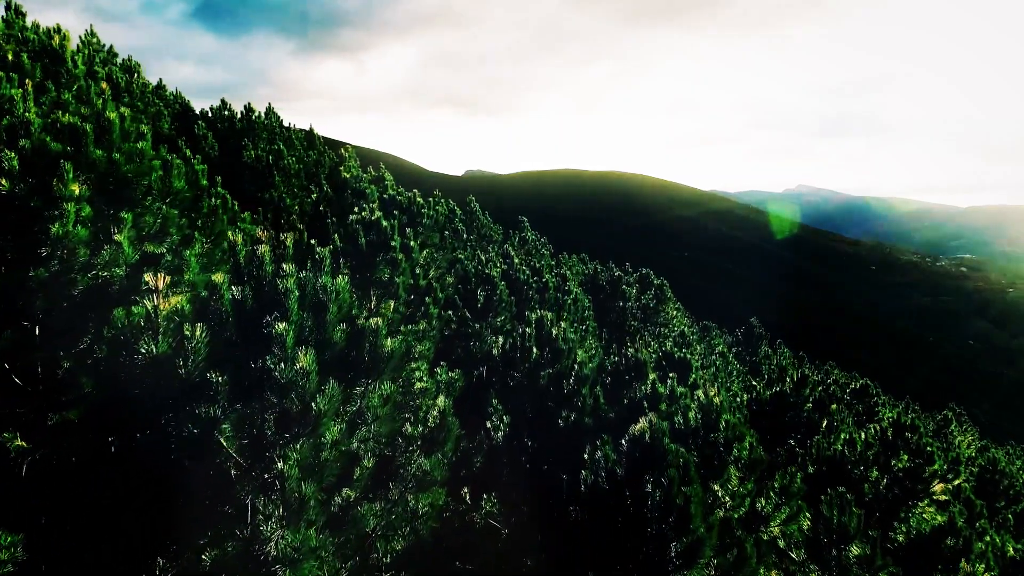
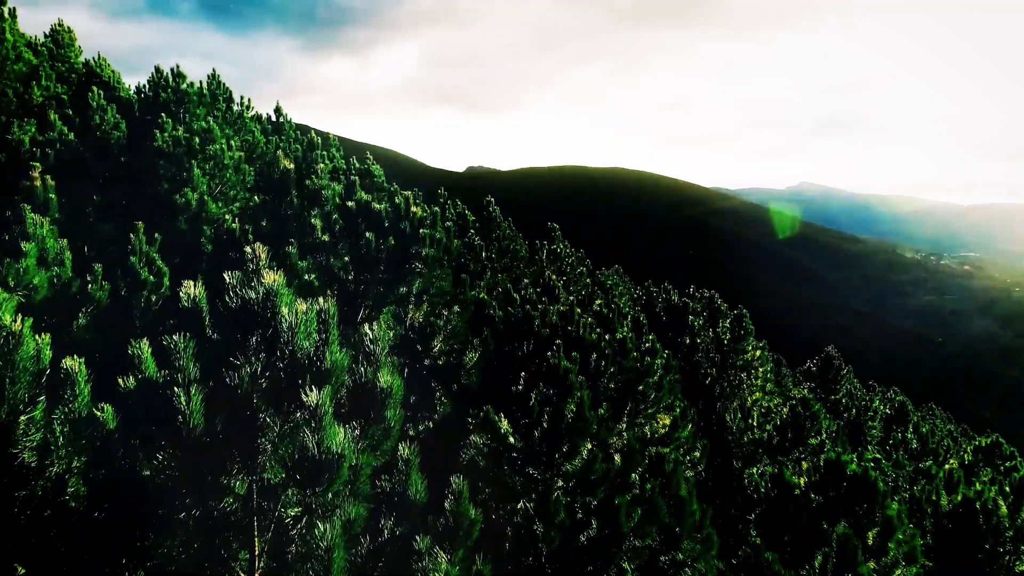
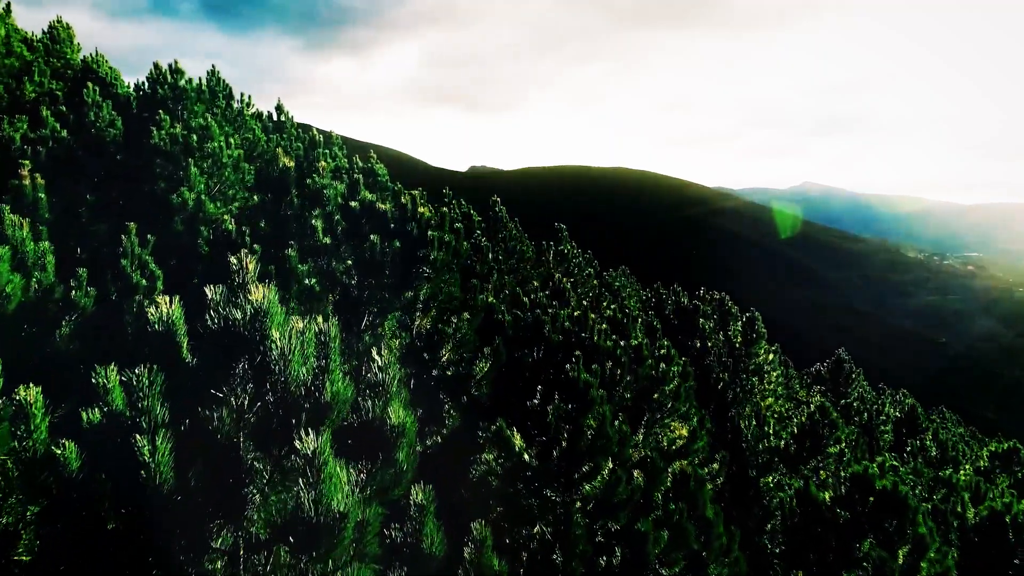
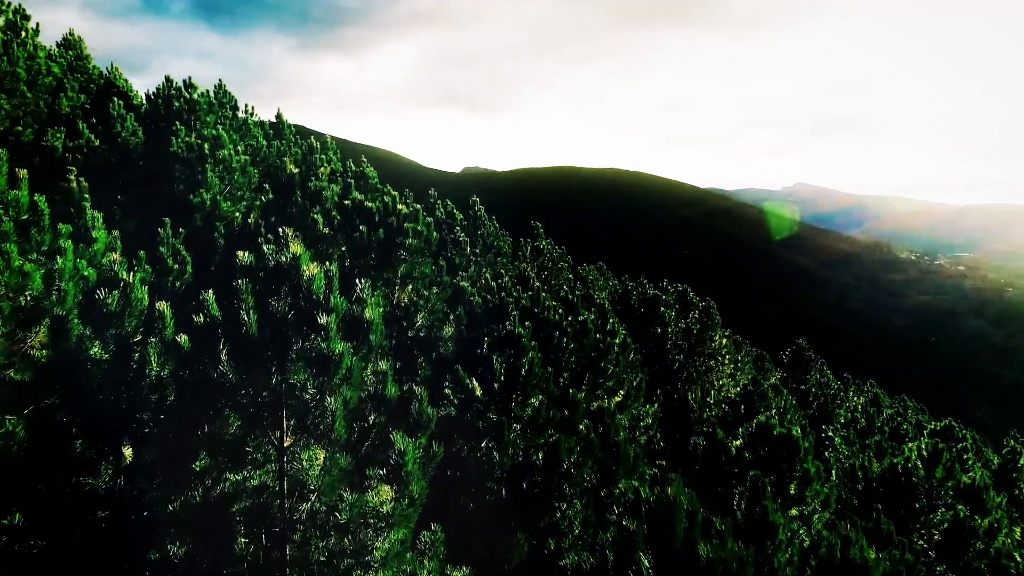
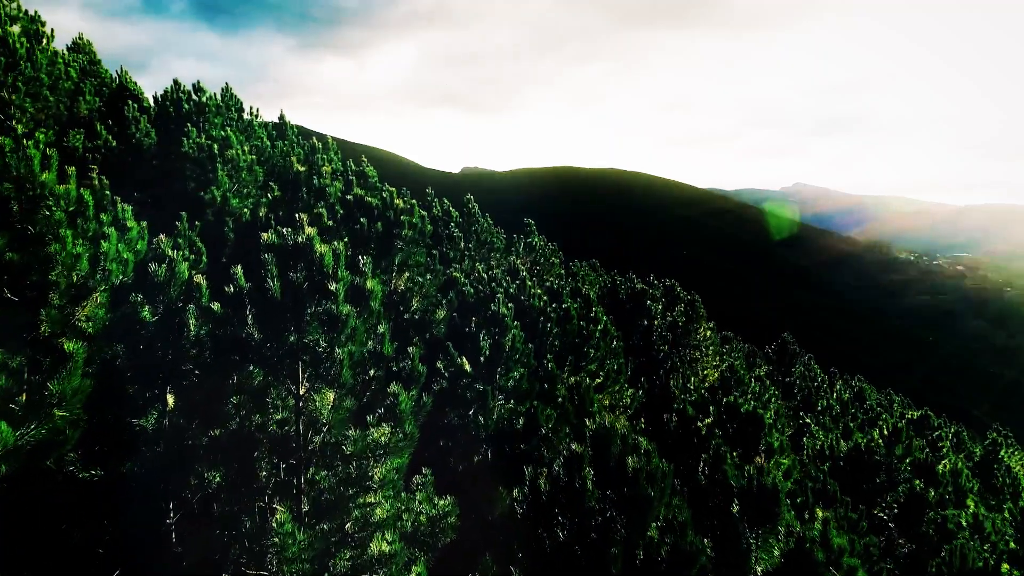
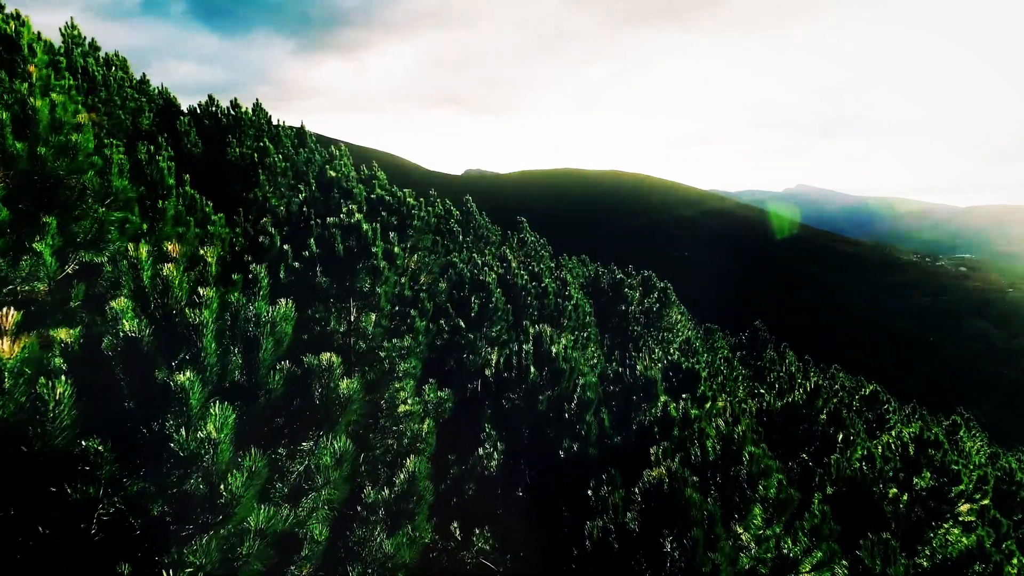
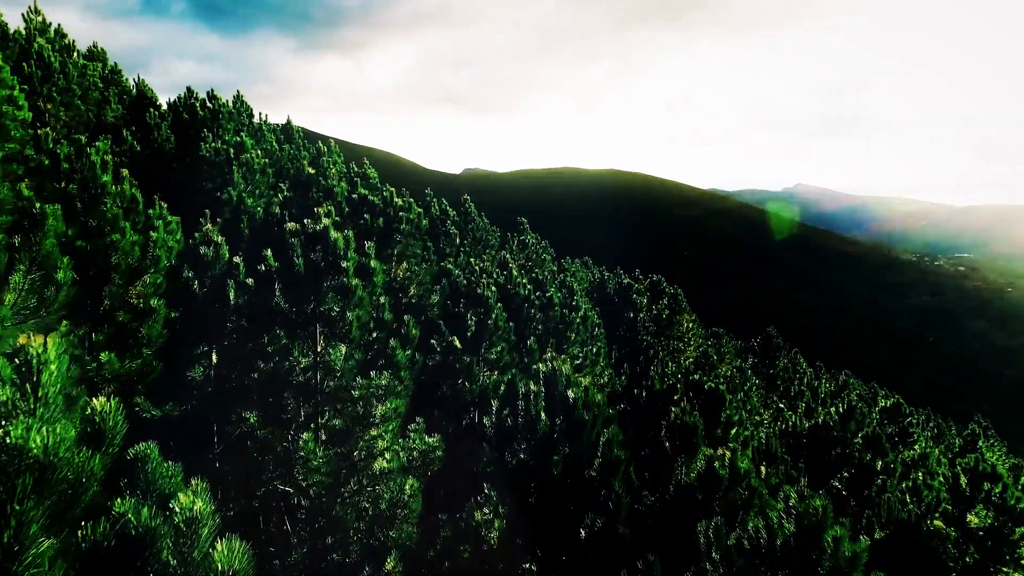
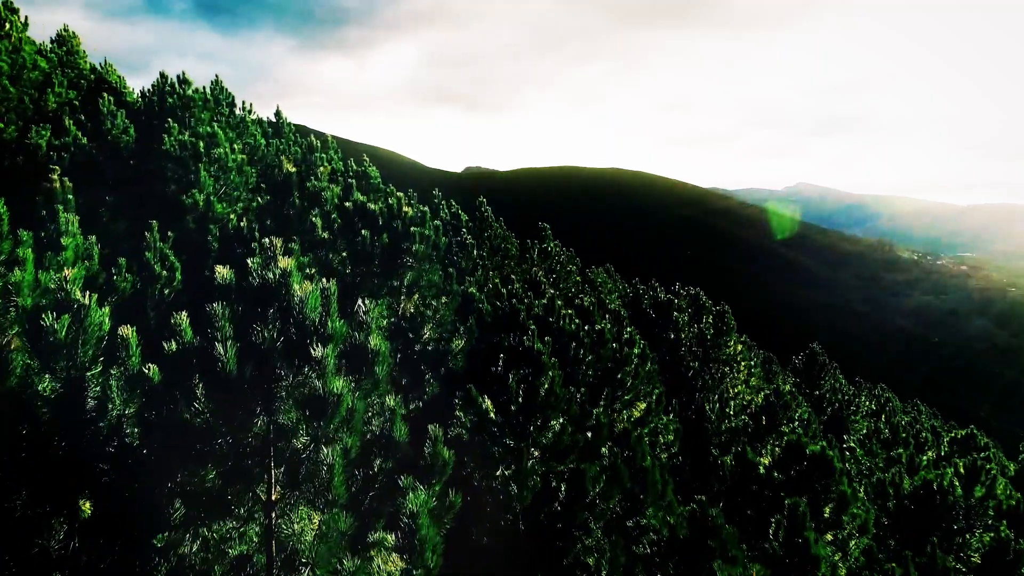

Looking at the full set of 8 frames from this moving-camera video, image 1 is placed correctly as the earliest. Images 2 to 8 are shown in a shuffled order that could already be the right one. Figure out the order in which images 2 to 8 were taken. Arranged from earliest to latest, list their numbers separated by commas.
6, 7, 5, 4, 8, 2, 3
